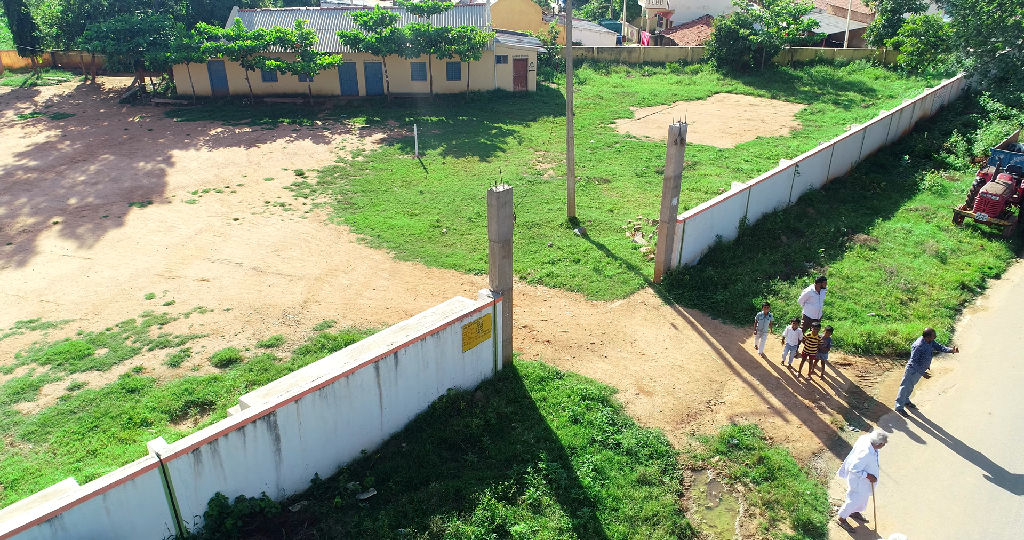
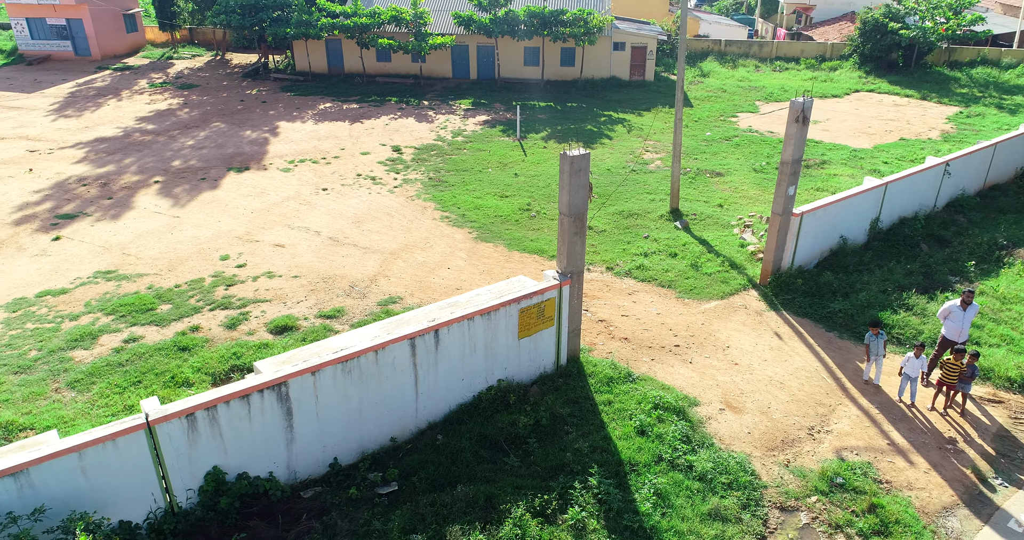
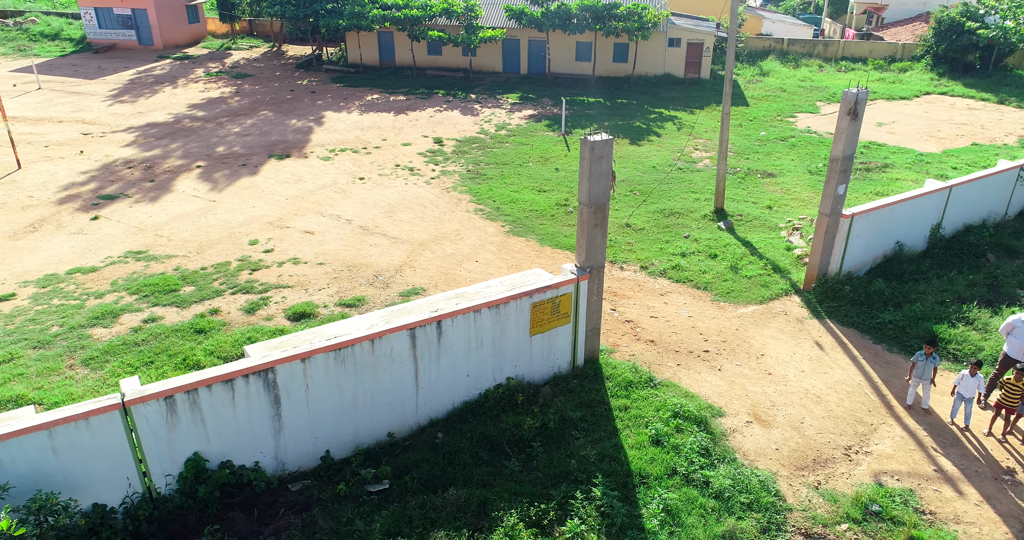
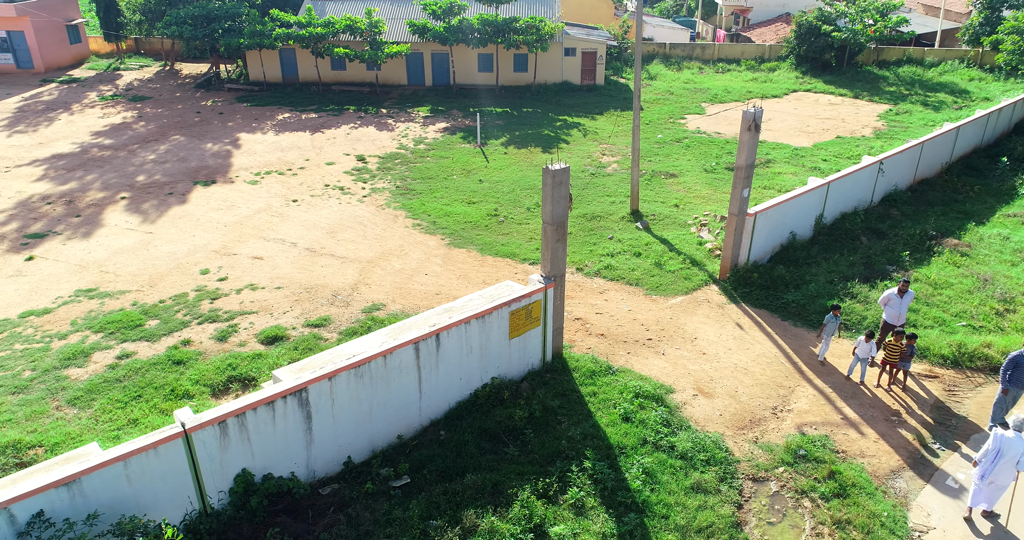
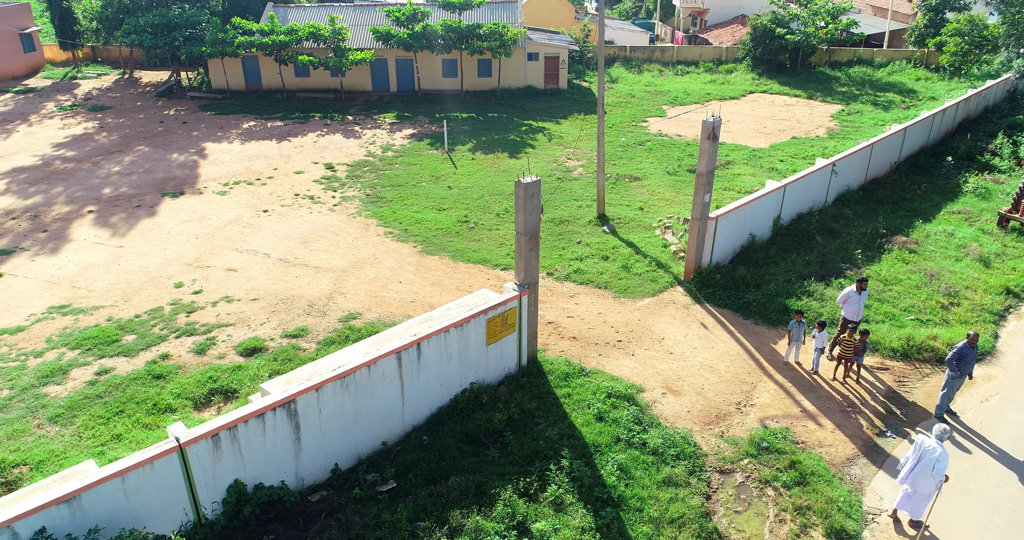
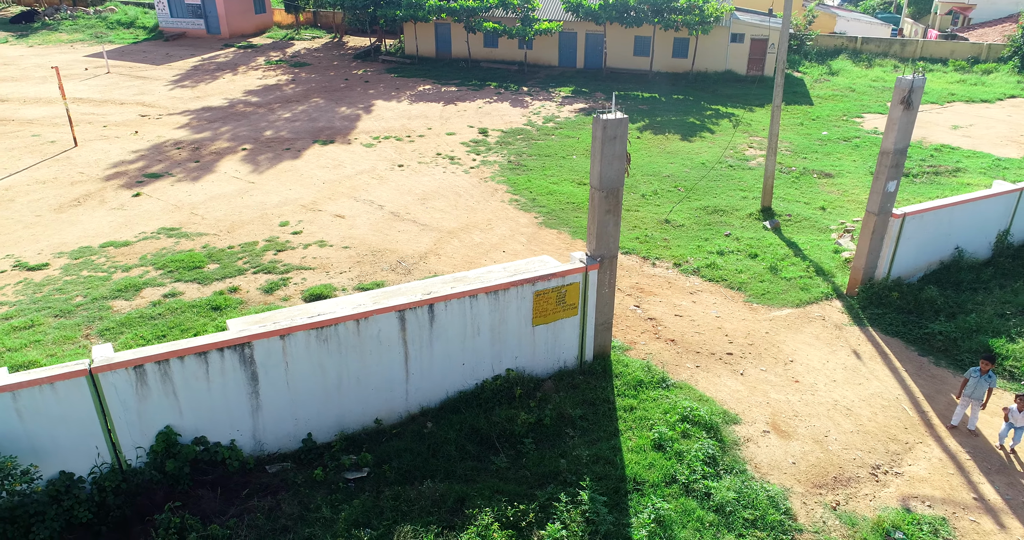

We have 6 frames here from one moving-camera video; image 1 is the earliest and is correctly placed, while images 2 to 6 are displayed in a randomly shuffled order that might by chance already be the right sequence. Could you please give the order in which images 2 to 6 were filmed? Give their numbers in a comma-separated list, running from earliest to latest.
5, 4, 2, 3, 6
